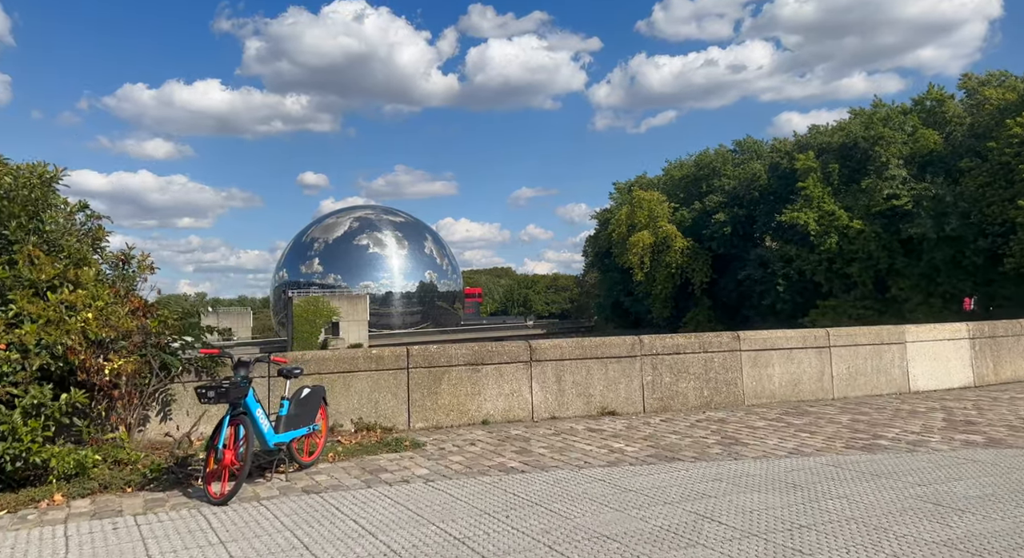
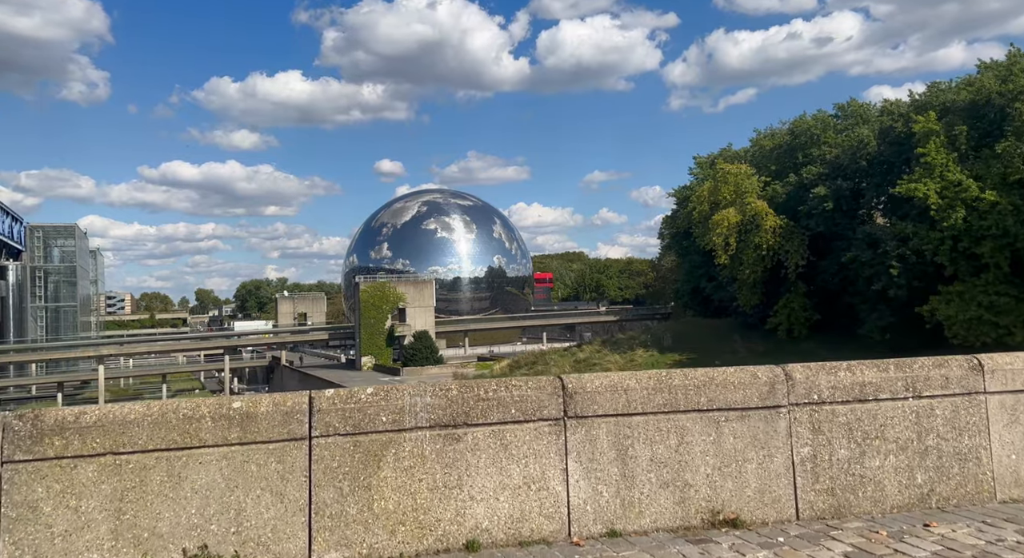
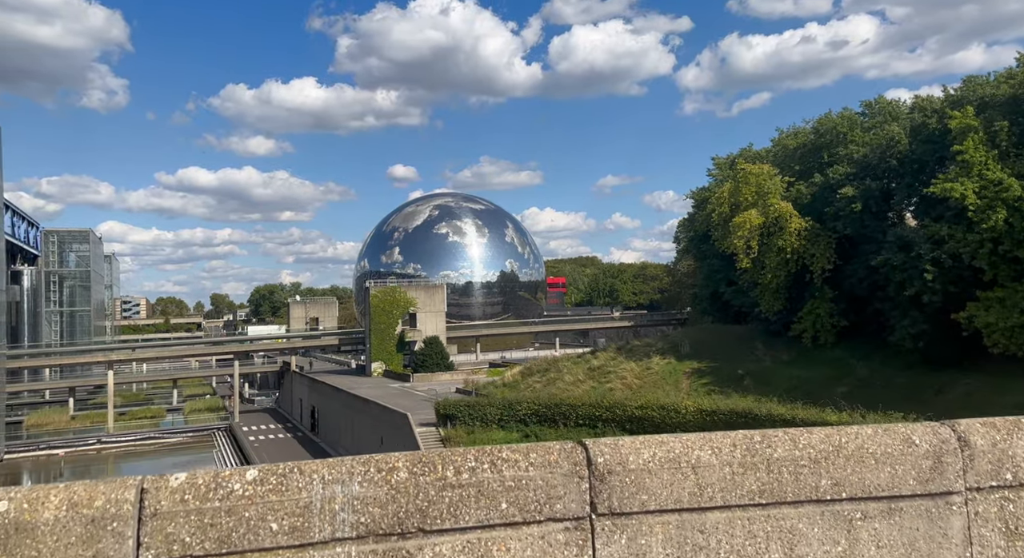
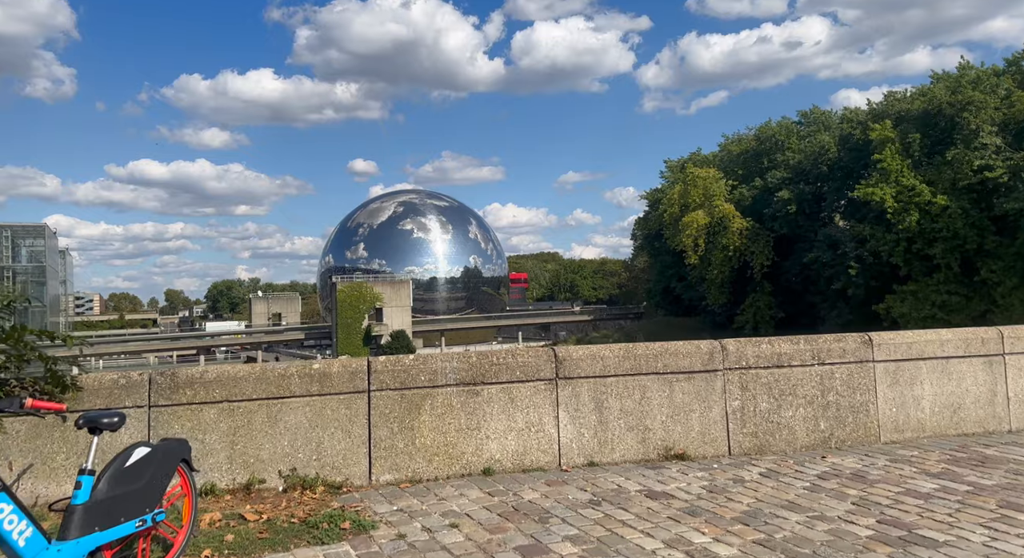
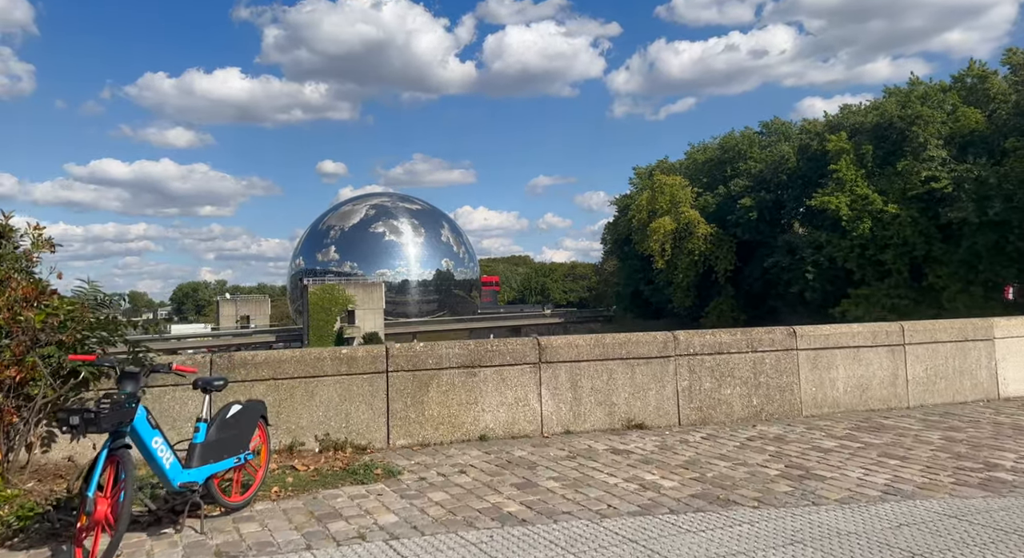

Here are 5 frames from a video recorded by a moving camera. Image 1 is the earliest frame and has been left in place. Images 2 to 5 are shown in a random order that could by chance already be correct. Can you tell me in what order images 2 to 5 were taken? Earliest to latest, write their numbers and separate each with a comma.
5, 4, 2, 3
